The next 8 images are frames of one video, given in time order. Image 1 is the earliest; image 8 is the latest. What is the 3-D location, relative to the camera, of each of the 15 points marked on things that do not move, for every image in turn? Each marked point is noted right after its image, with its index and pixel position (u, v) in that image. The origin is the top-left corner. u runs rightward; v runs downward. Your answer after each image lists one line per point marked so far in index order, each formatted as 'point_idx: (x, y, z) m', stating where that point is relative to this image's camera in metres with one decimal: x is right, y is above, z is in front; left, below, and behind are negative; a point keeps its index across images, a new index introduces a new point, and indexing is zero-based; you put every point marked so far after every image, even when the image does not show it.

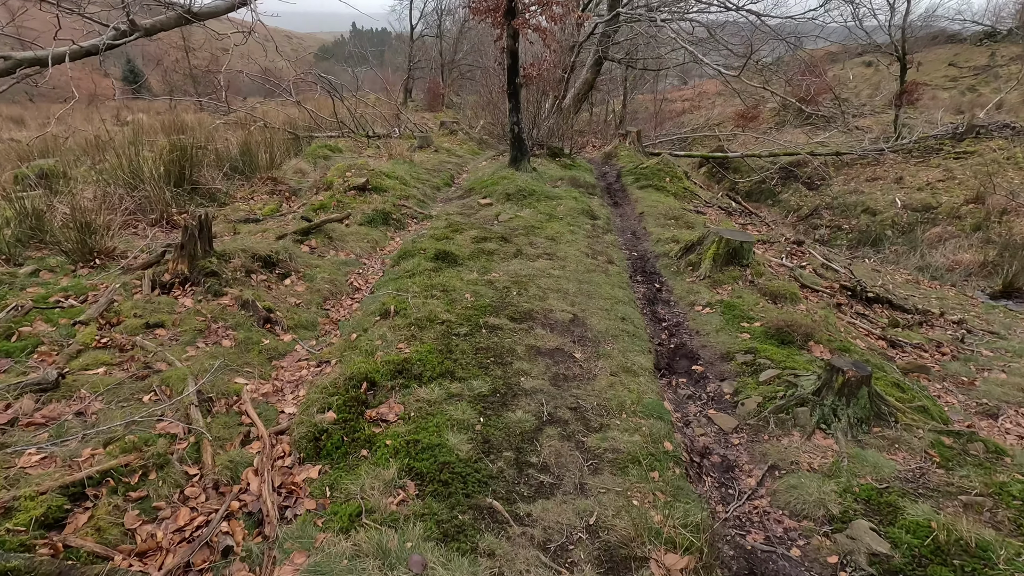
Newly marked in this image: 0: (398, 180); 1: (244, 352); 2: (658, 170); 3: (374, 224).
0: (-2.0, +1.9, +9.6) m
1: (-2.1, -0.5, +4.1) m
2: (+3.0, +2.5, +11.3) m
3: (-1.9, +0.9, +7.3) m
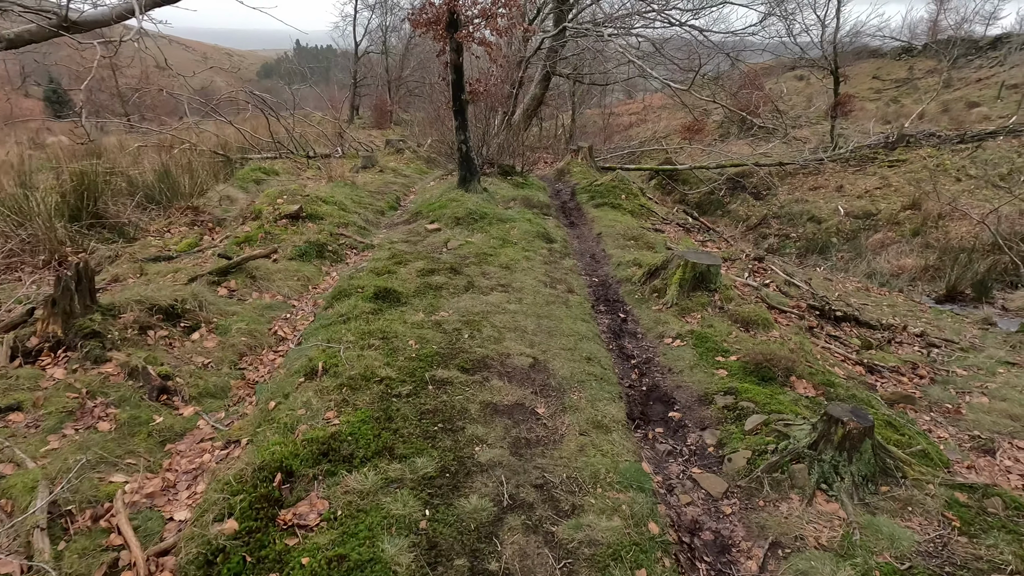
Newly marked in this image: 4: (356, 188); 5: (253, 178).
0: (-2.8, +1.3, +8.8) m
1: (-2.4, -0.9, +3.3) m
2: (+2.0, +2.1, +10.9) m
3: (-2.5, +0.4, +6.5) m
4: (-3.2, +2.1, +11.1) m
5: (-5.7, +2.4, +11.7) m
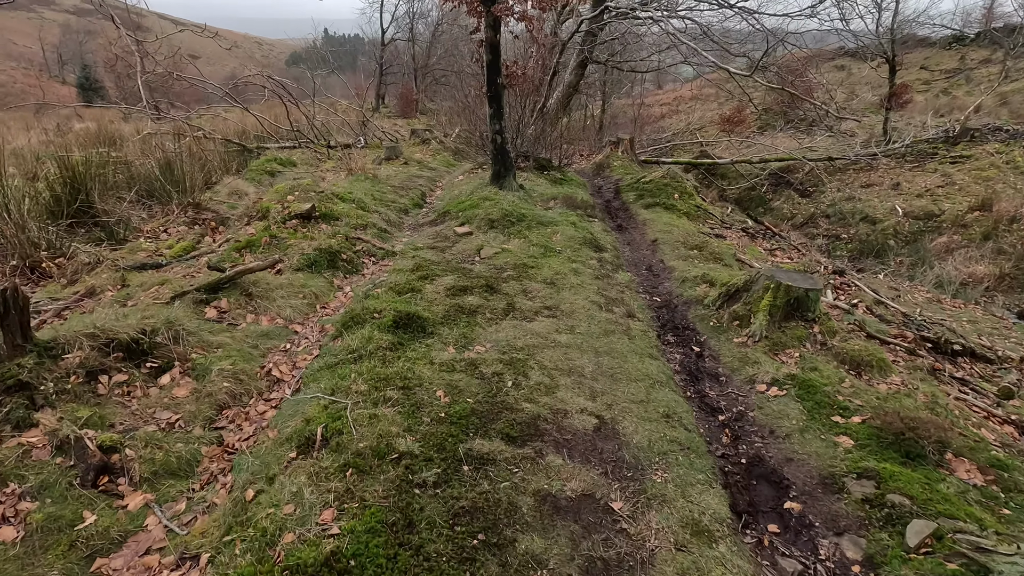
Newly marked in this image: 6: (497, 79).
0: (-2.2, +1.2, +7.8) m
1: (-2.0, -1.1, +2.3) m
2: (+2.7, +1.9, +9.7) m
3: (-2.0, +0.2, +5.5) m
4: (-2.5, +2.0, +10.1) m
5: (-5.0, +2.3, +10.8) m
6: (-0.2, +3.2, +8.1) m
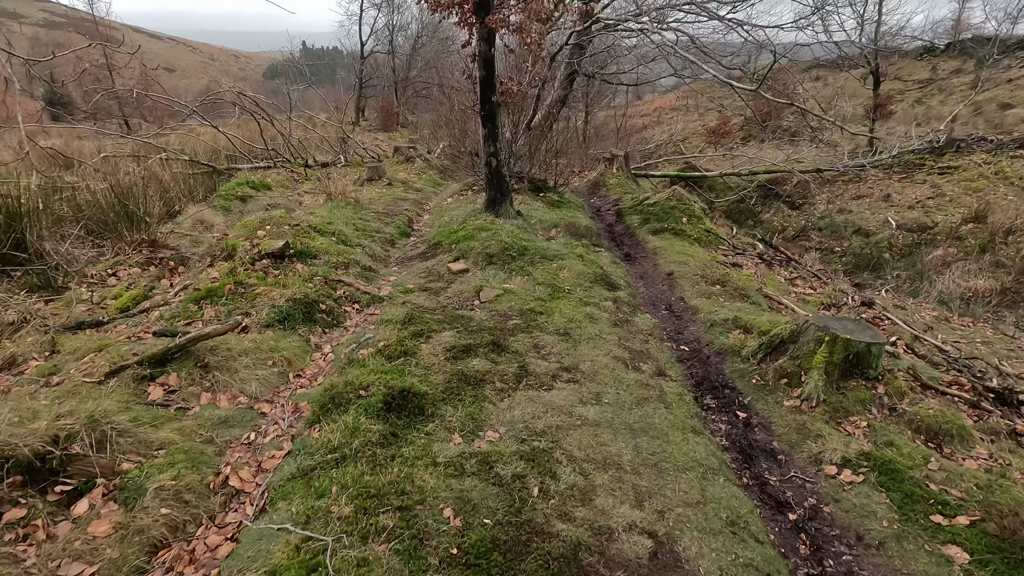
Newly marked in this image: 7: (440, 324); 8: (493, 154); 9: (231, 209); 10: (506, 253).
0: (-2.2, +0.7, +6.9) m
1: (-1.8, -1.6, +1.4) m
2: (+2.6, +1.4, +9.0) m
3: (-1.9, -0.3, +4.7) m
4: (-2.6, +1.4, +9.3) m
5: (-5.1, +1.7, +9.9) m
6: (-0.3, +2.6, +7.4) m
7: (-0.6, -0.3, +4.8) m
8: (-0.3, +1.9, +7.6) m
9: (-4.7, +1.3, +9.0) m
10: (-0.1, +0.4, +6.5) m
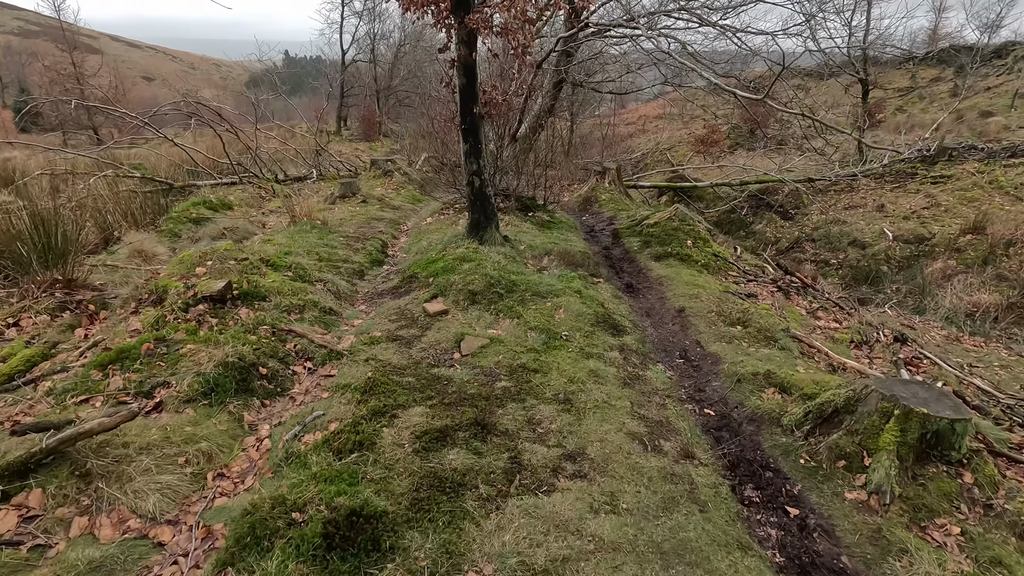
0: (-2.4, +0.2, +5.9) m
1: (-1.8, -2.0, +0.4) m
2: (+2.4, +0.9, +8.1) m
3: (-2.0, -0.8, +3.7) m
4: (-2.8, +0.9, +8.3) m
5: (-5.3, +1.1, +8.9) m
6: (-0.5, +2.2, +6.5) m
7: (-0.7, -0.8, +3.9) m
8: (-0.4, +1.4, +6.7) m
9: (-4.9, +0.8, +8.0) m
10: (-0.2, 0.0, +5.6) m
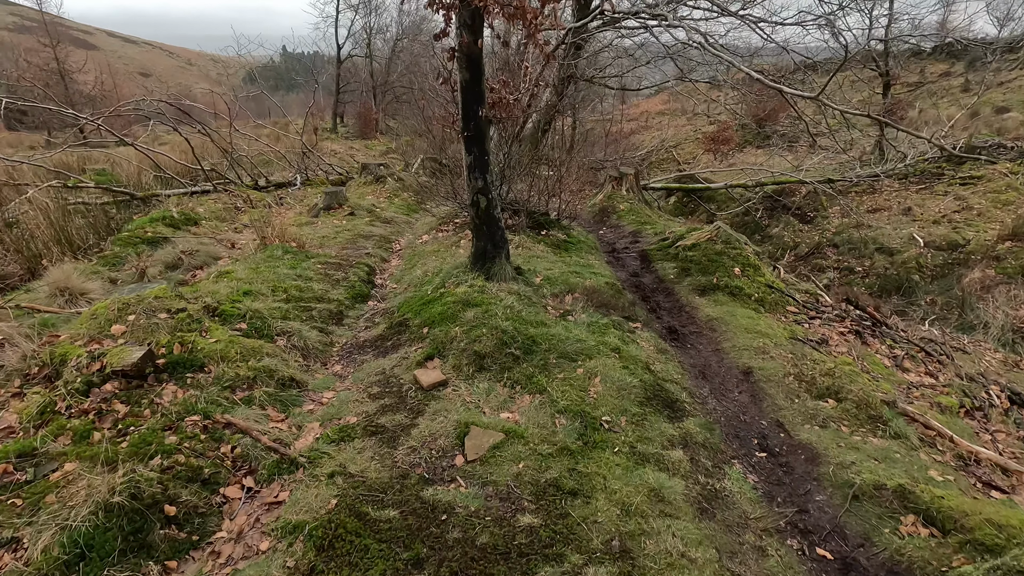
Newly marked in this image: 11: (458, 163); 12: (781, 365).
0: (-2.2, -0.3, +4.6) m
1: (-1.7, -2.5, -0.9) m
2: (+2.5, +0.5, +6.8) m
3: (-1.9, -1.2, +2.4) m
4: (-2.7, +0.4, +7.0) m
5: (-5.2, +0.7, +7.5) m
6: (-0.3, +1.7, +5.2) m
7: (-0.6, -1.2, +2.5) m
8: (-0.3, +1.0, +5.4) m
9: (-4.8, +0.3, +6.6) m
10: (-0.1, -0.5, +4.3) m
11: (-0.9, +2.0, +8.6) m
12: (+2.3, -0.6, +4.6) m
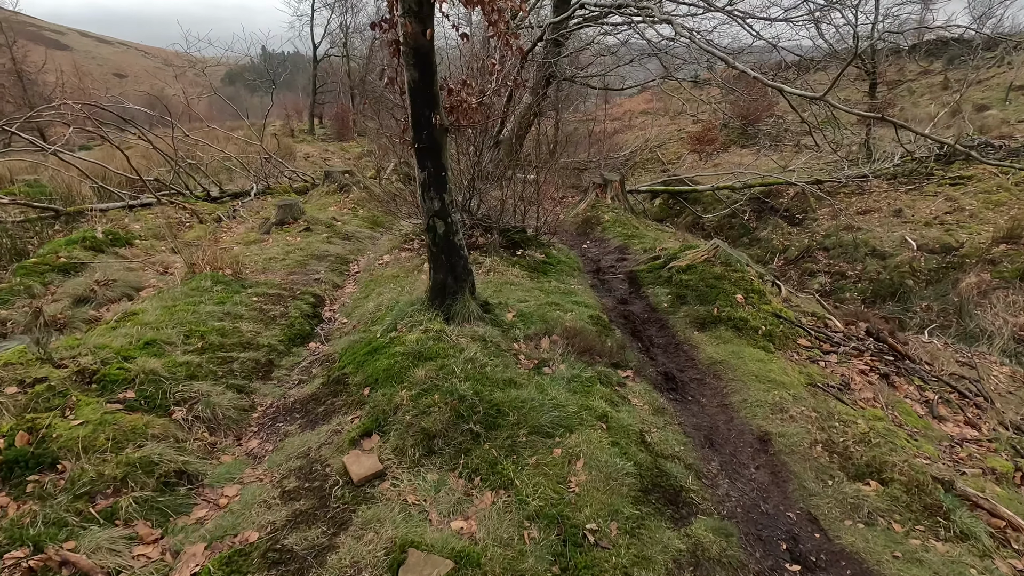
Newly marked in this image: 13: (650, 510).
0: (-2.5, -0.7, +3.6) m
1: (-1.8, -2.9, -1.8) m
2: (+2.2, +0.2, +6.0) m
3: (-2.1, -1.6, +1.4) m
4: (-3.0, 0.0, +6.0) m
5: (-5.5, +0.2, +6.5) m
6: (-0.6, +1.3, +4.2) m
7: (-0.8, -1.6, +1.6) m
8: (-0.6, +0.6, +4.5) m
9: (-5.1, -0.1, +5.6) m
10: (-0.3, -0.9, +3.3) m
11: (-1.3, +1.6, +7.7) m
12: (+2.1, -1.0, +3.8) m
13: (+0.8, -1.2, +3.0) m
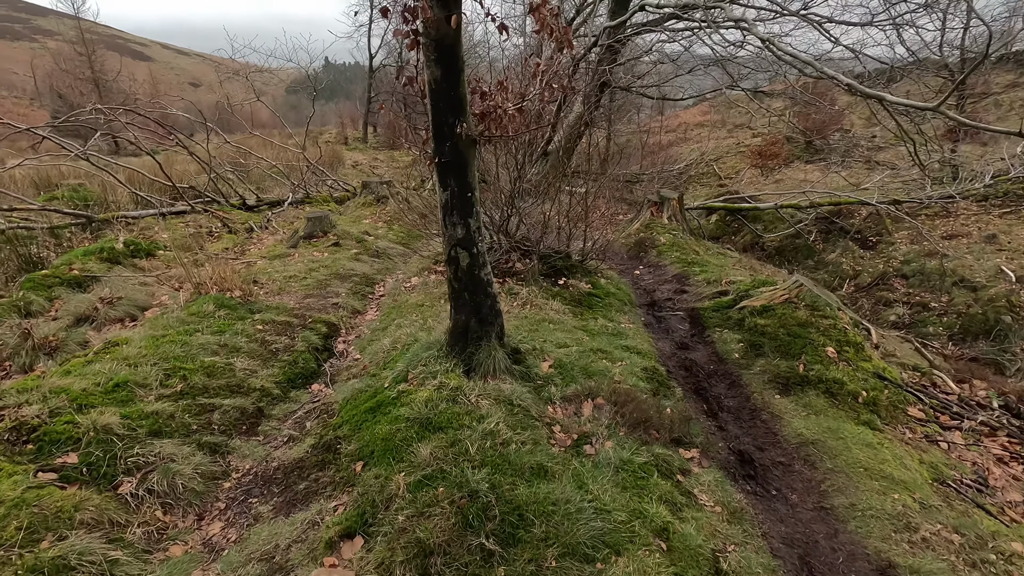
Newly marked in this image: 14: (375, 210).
0: (-2.3, -0.9, +3.0) m
1: (-2.1, -3.0, -2.6) m
2: (+2.6, -0.3, +4.9) m
3: (-2.1, -1.8, +0.7) m
4: (-2.6, -0.2, +5.3) m
5: (-5.1, +0.1, +6.1) m
6: (-0.4, +1.0, +3.4) m
7: (-0.8, -1.8, +0.8) m
8: (-0.3, +0.3, +3.7) m
9: (-4.8, -0.3, +5.1) m
10: (-0.2, -1.2, +2.5) m
11: (-0.7, +1.3, +6.9) m
12: (+2.2, -1.4, +2.7) m
13: (+0.8, -1.5, +2.0) m
14: (-2.7, +1.6, +10.6) m
